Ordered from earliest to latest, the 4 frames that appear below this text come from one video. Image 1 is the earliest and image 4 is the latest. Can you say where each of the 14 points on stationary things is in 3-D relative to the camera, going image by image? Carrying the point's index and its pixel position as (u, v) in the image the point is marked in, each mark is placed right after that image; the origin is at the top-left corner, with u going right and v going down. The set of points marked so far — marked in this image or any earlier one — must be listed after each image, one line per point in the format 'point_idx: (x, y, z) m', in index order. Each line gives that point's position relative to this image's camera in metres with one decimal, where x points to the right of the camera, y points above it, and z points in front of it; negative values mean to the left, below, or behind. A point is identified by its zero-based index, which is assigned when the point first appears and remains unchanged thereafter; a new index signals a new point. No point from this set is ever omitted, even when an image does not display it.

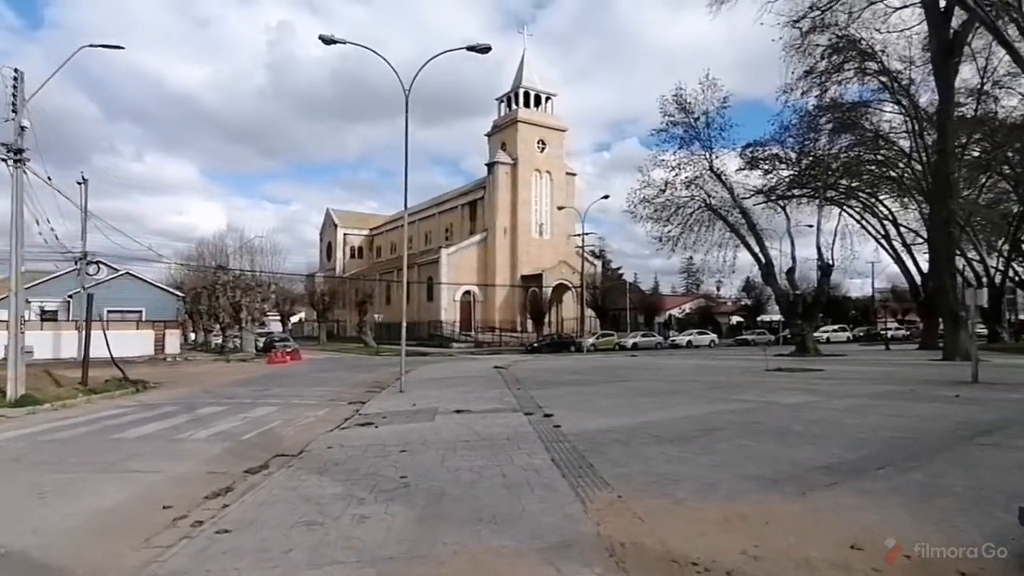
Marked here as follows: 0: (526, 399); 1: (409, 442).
0: (+0.4, -2.7, +14.9) m
1: (-1.6, -2.5, +9.7) m
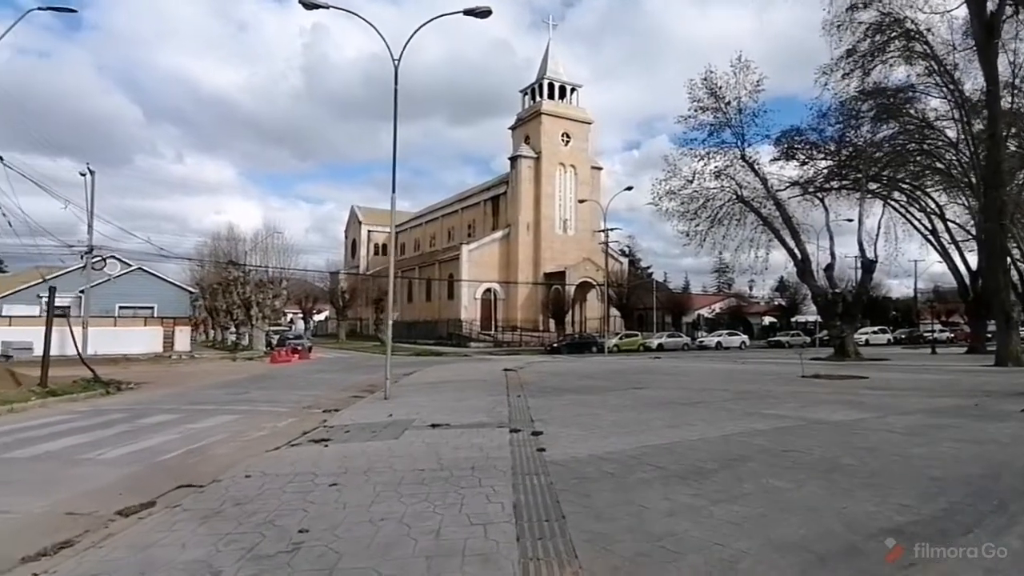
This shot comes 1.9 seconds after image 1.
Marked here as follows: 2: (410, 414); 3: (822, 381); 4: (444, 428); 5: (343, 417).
0: (+0.2, -2.6, +12.8) m
1: (-2.1, -2.3, +7.7) m
2: (-2.1, -2.6, +12.6) m
3: (+9.5, -2.8, +18.5) m
4: (-1.2, -2.5, +10.8) m
5: (-3.6, -2.7, +12.8) m
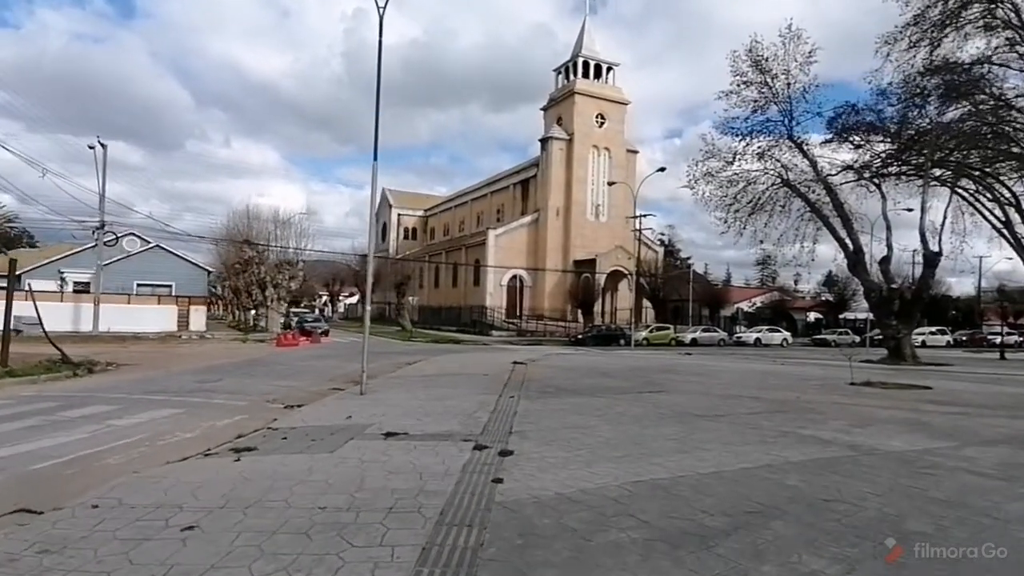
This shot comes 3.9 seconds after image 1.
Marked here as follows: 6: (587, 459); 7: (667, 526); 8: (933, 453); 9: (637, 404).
0: (-0.1, -2.3, +10.8) m
1: (-2.7, -2.1, +5.8) m
2: (-2.4, -2.2, +10.7) m
3: (+9.5, -2.7, +15.9) m
4: (-1.7, -2.2, +8.8) m
5: (-3.9, -2.3, +11.0) m
6: (+1.0, -2.2, +7.7) m
7: (+1.3, -2.0, +5.2) m
8: (+6.0, -2.3, +8.6) m
9: (+2.6, -2.4, +12.6) m
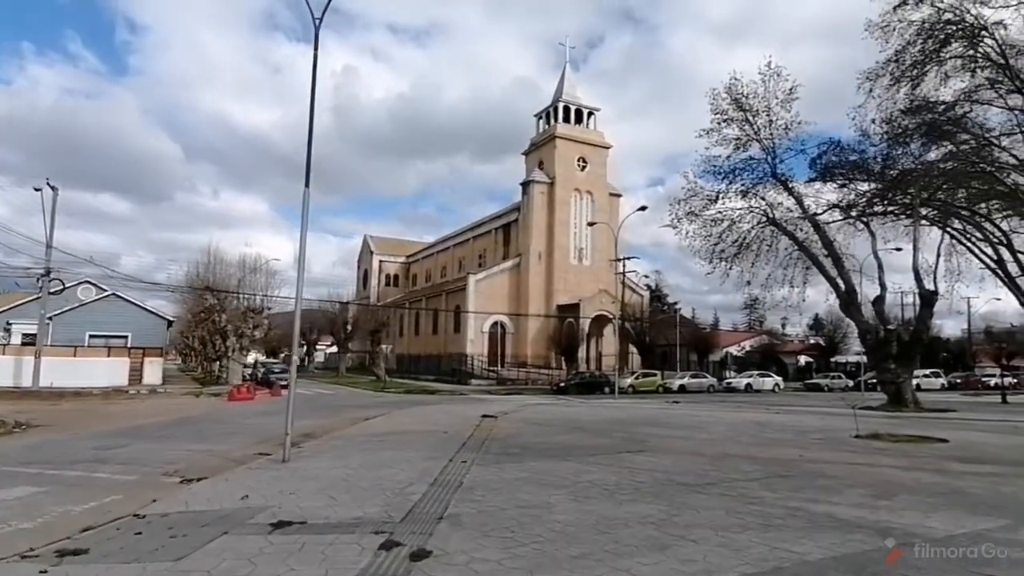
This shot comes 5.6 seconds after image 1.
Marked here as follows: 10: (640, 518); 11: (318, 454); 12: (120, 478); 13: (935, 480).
0: (-0.9, -2.9, +8.6) m
1: (-3.4, -2.3, +3.6) m
2: (-3.3, -2.9, +8.5) m
3: (+8.5, -3.6, +13.9) m
4: (-2.5, -2.7, +6.7) m
5: (-4.7, -3.0, +8.7) m
6: (+0.2, -2.5, +5.6) m
7: (+0.6, -2.2, +3.1) m
8: (+5.2, -2.7, +6.6) m
9: (+1.7, -3.1, +10.5) m
10: (+1.5, -2.7, +7.2) m
11: (-3.9, -3.3, +12.2) m
12: (-6.5, -3.2, +10.2) m
13: (+6.8, -3.1, +9.8) m
